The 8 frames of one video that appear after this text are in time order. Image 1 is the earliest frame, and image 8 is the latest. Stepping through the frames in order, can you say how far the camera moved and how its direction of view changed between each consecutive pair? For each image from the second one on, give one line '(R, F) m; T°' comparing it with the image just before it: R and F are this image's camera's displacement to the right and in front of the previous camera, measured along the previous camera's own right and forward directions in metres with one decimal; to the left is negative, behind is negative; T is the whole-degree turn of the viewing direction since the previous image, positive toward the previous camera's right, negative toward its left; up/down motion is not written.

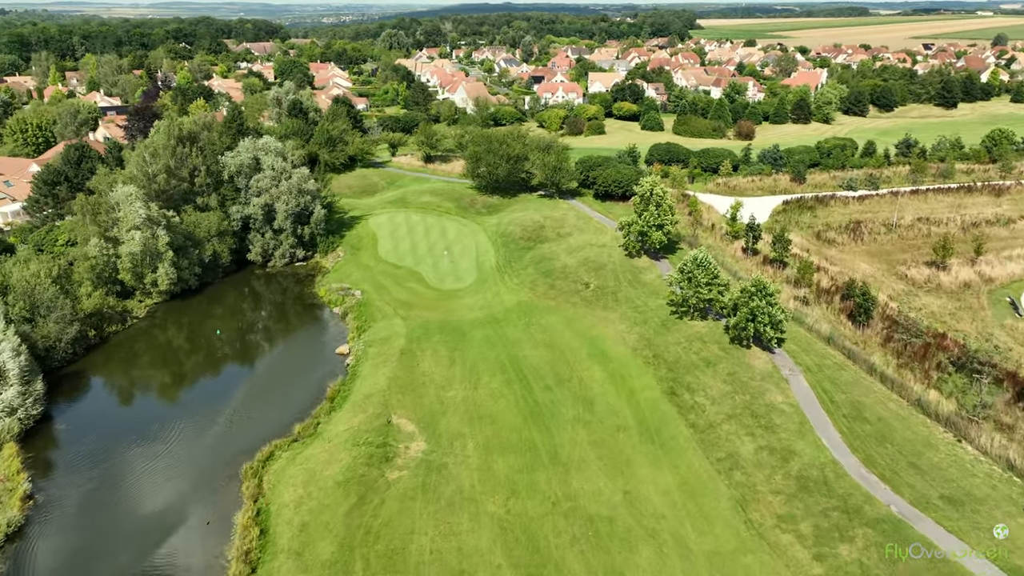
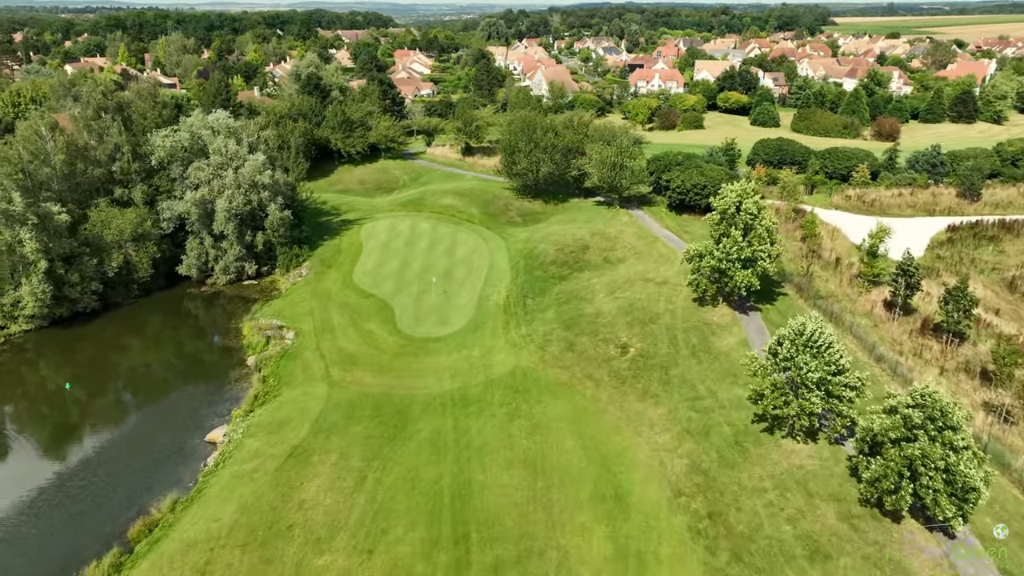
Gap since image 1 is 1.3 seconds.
(+5.7, +21.0) m; -8°
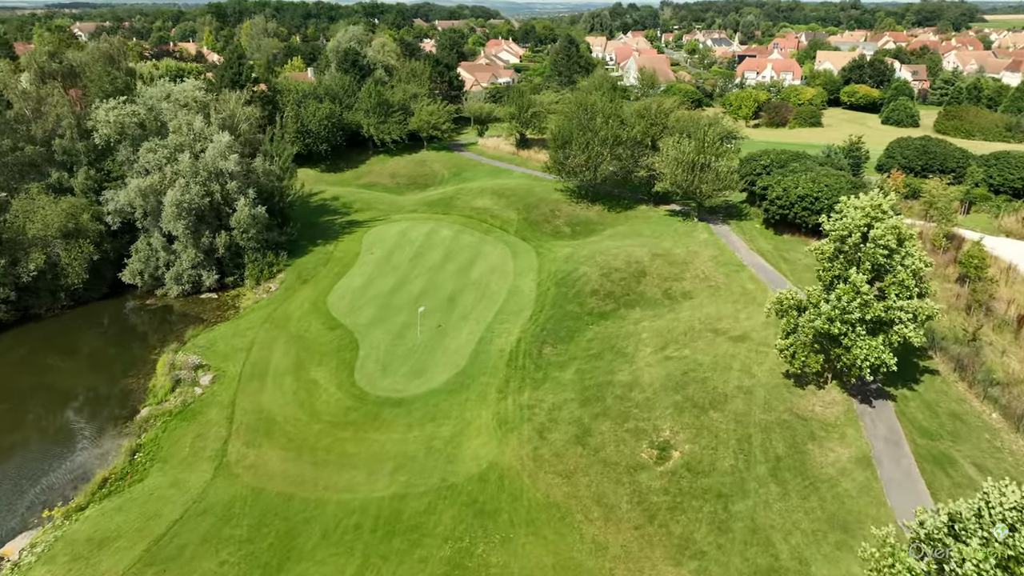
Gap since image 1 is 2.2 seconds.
(+3.9, +13.4) m; -8°
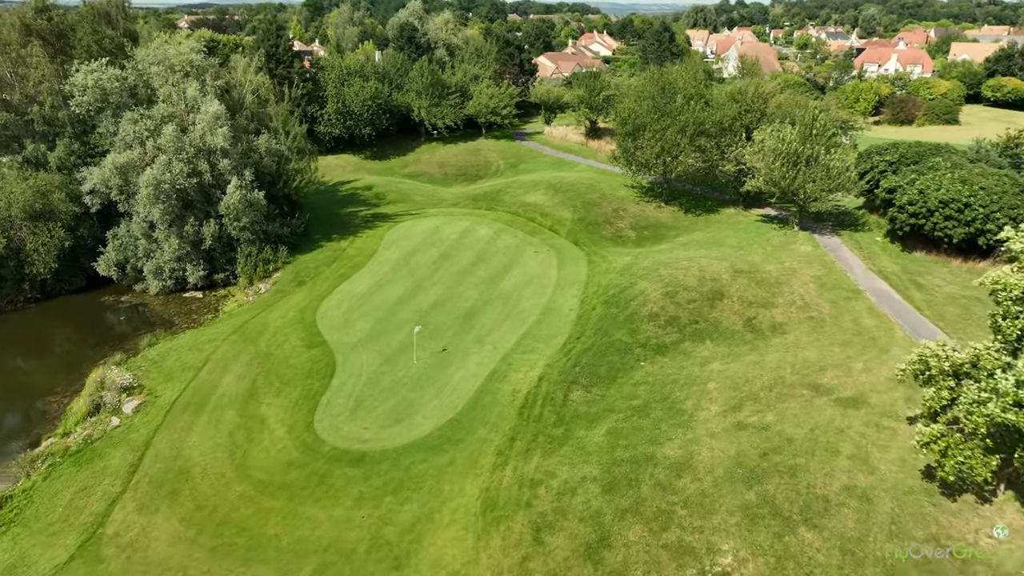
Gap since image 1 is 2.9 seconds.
(+2.3, +8.5) m; -7°
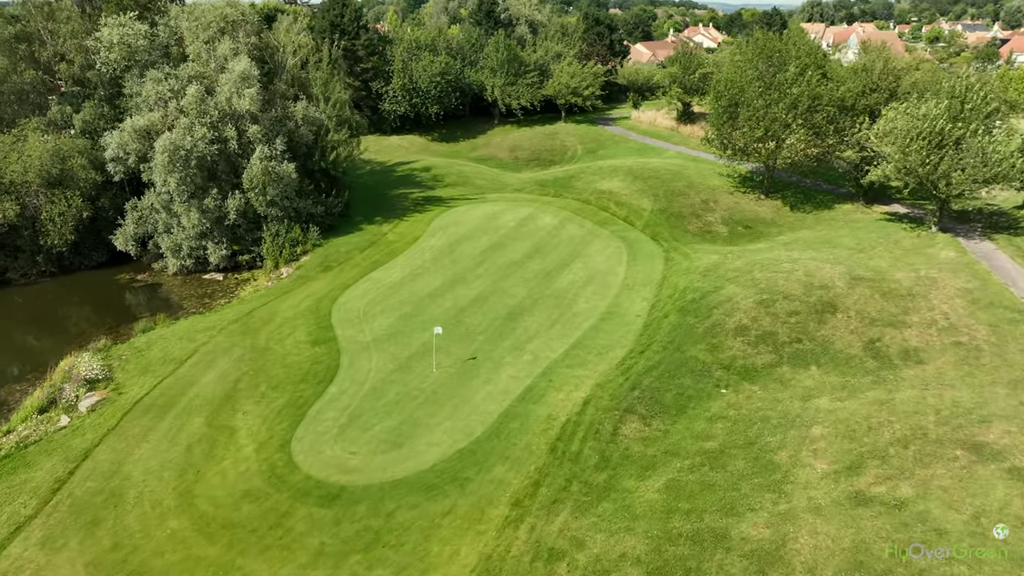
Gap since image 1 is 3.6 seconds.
(+1.3, +5.6) m; -7°
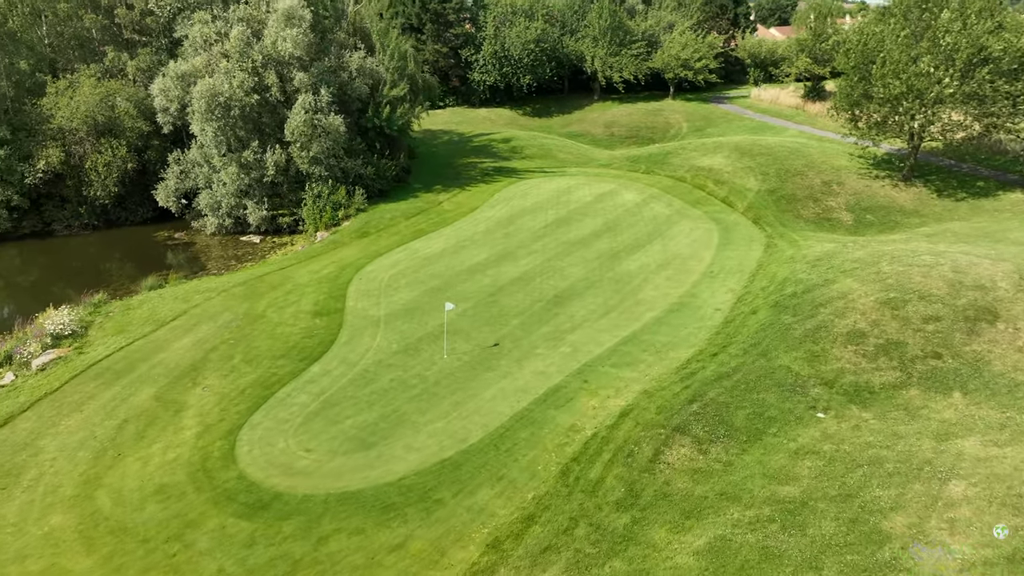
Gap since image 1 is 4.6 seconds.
(+2.0, +4.8) m; -9°
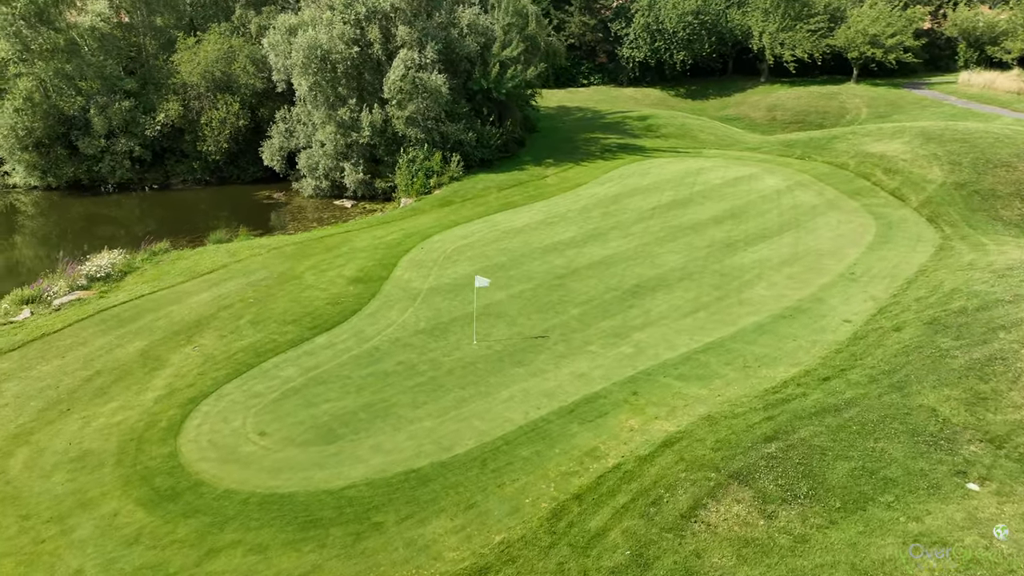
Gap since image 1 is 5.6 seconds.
(+2.3, +3.8) m; -13°
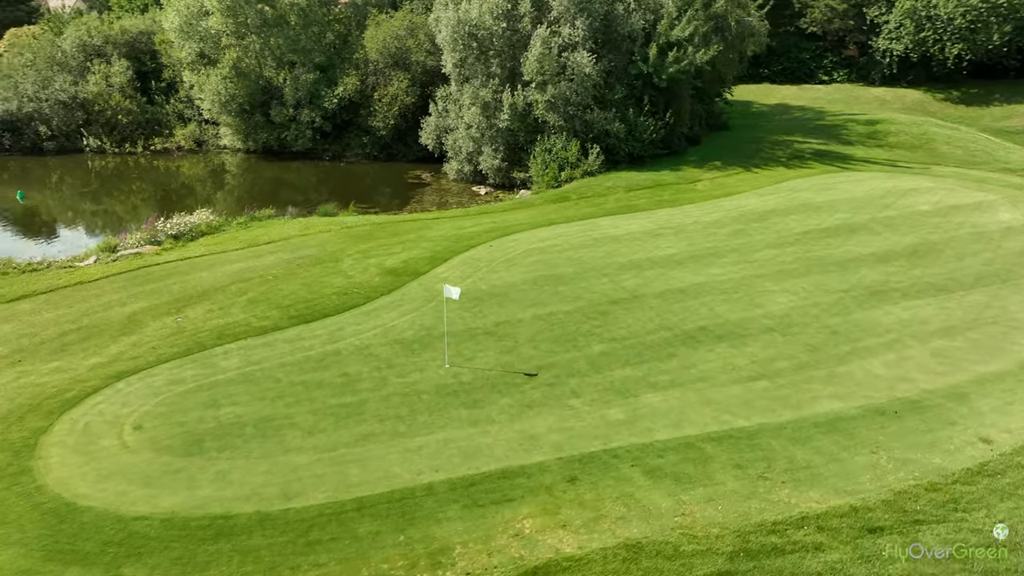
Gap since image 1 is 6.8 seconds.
(+4.1, +3.8) m; -21°
